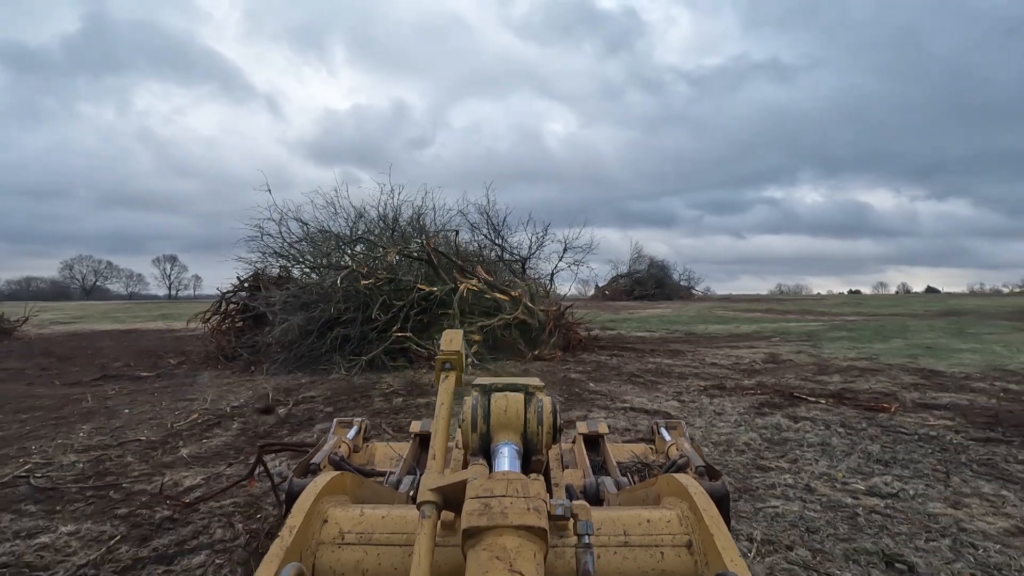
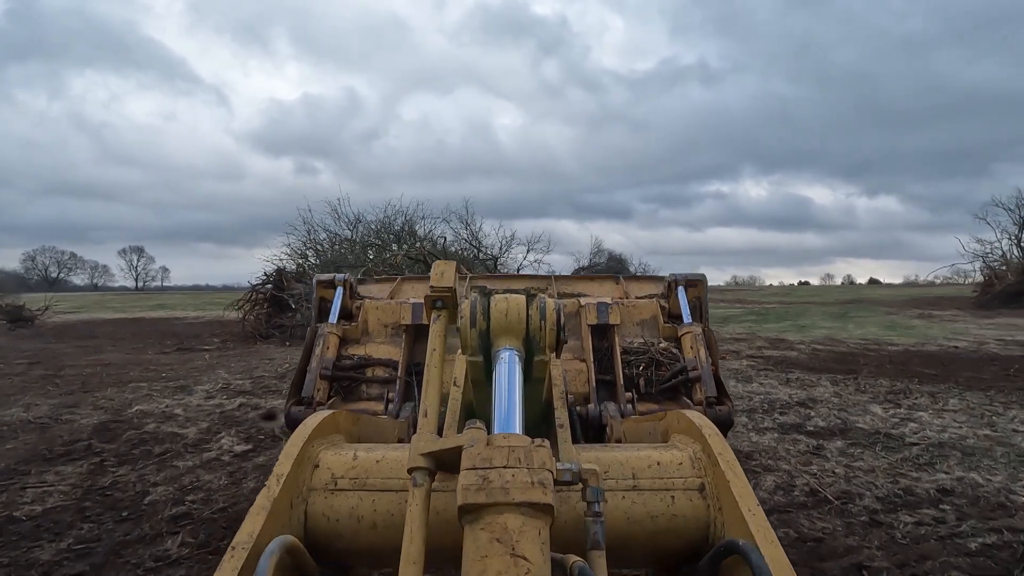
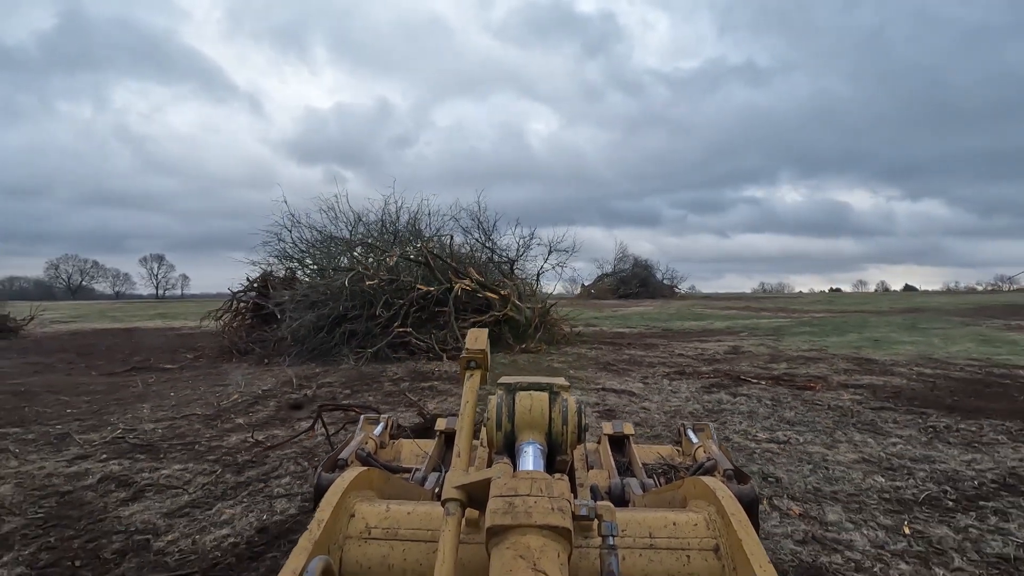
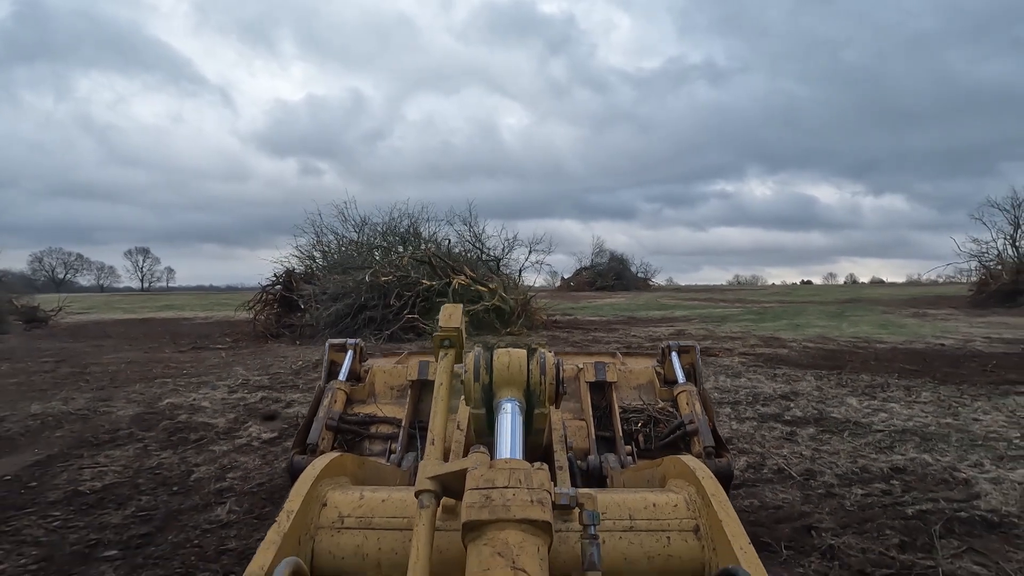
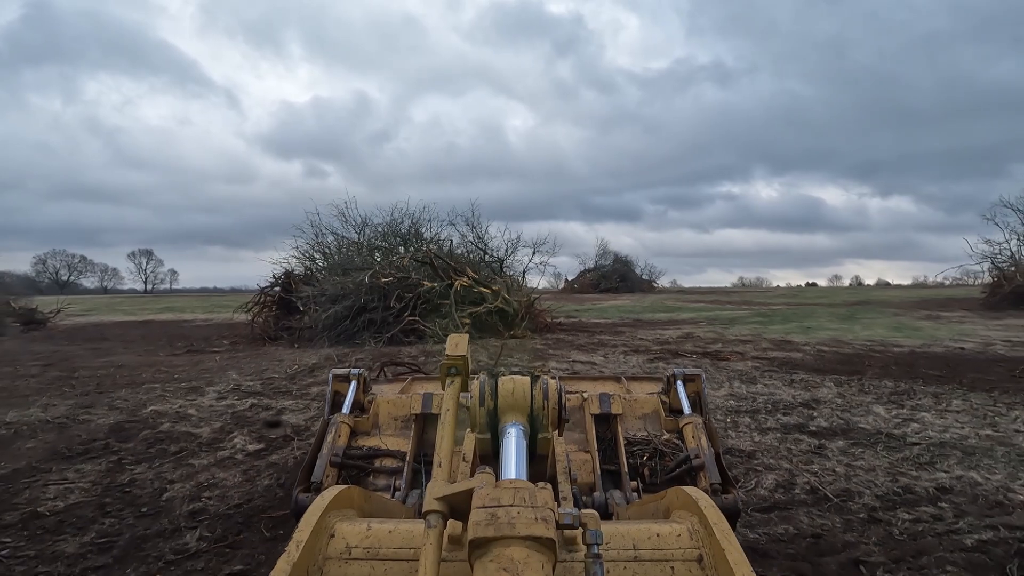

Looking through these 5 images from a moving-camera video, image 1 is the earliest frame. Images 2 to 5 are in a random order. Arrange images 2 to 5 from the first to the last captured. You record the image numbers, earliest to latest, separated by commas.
3, 5, 4, 2
